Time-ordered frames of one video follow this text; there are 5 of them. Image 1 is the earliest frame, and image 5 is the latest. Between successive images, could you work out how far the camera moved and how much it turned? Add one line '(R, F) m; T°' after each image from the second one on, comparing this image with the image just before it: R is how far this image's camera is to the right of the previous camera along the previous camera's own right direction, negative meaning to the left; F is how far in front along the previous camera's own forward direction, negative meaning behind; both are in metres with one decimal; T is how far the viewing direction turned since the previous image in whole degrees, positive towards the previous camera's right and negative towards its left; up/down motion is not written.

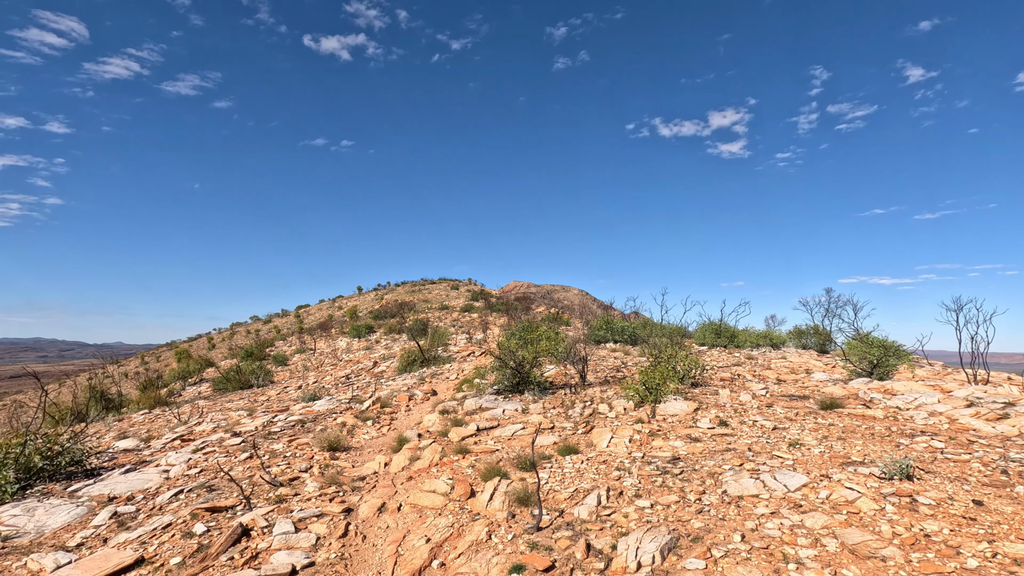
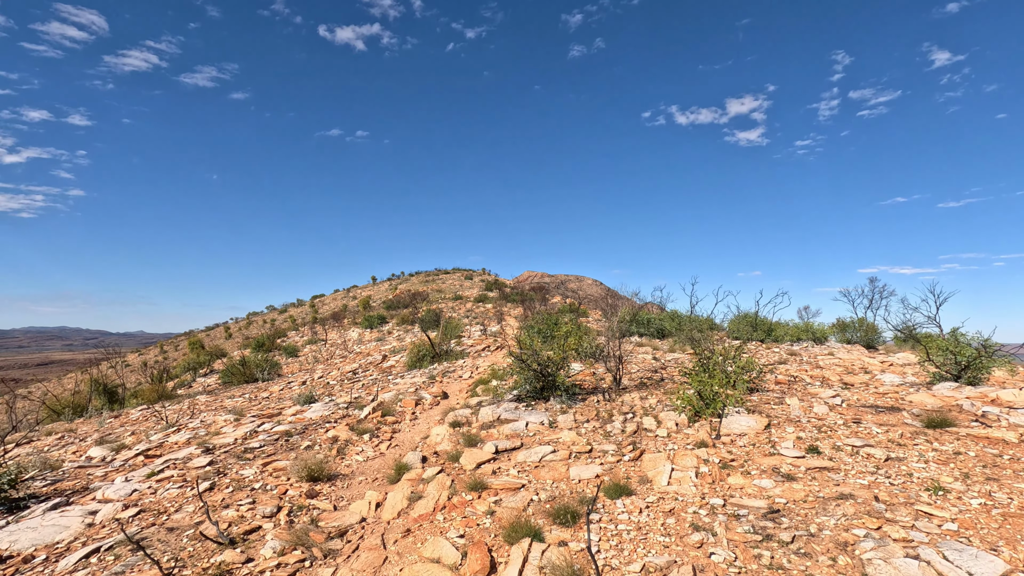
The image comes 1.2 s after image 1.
(-0.1, +1.5) m; -2°
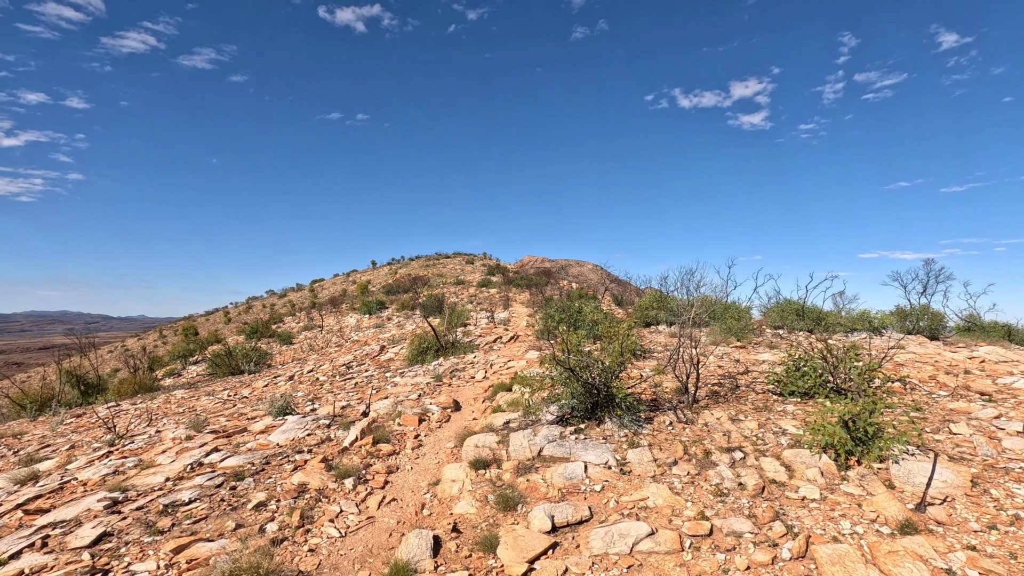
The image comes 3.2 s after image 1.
(-0.4, +2.3) m; 0°
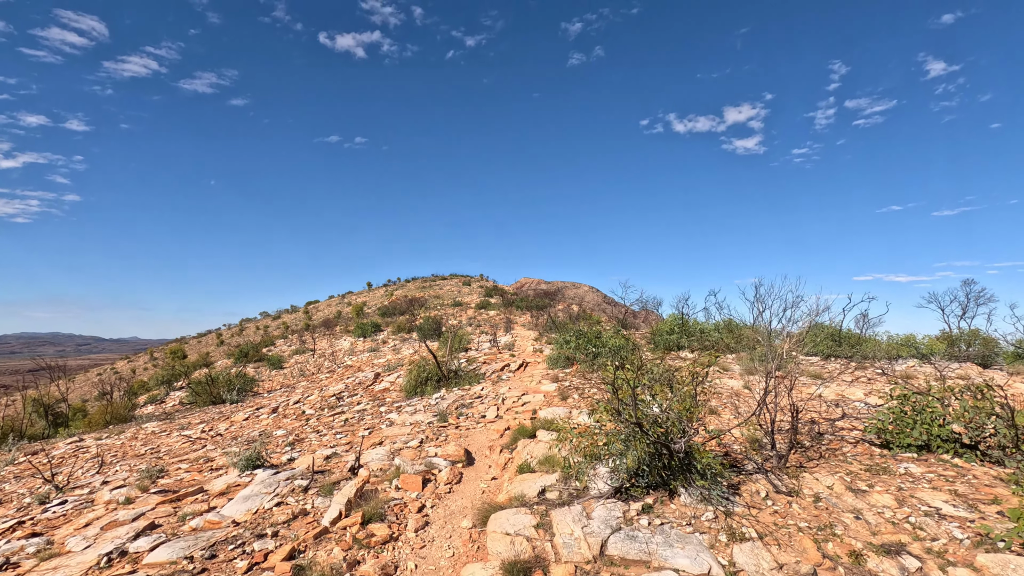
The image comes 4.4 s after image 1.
(-0.4, +1.6) m; 0°
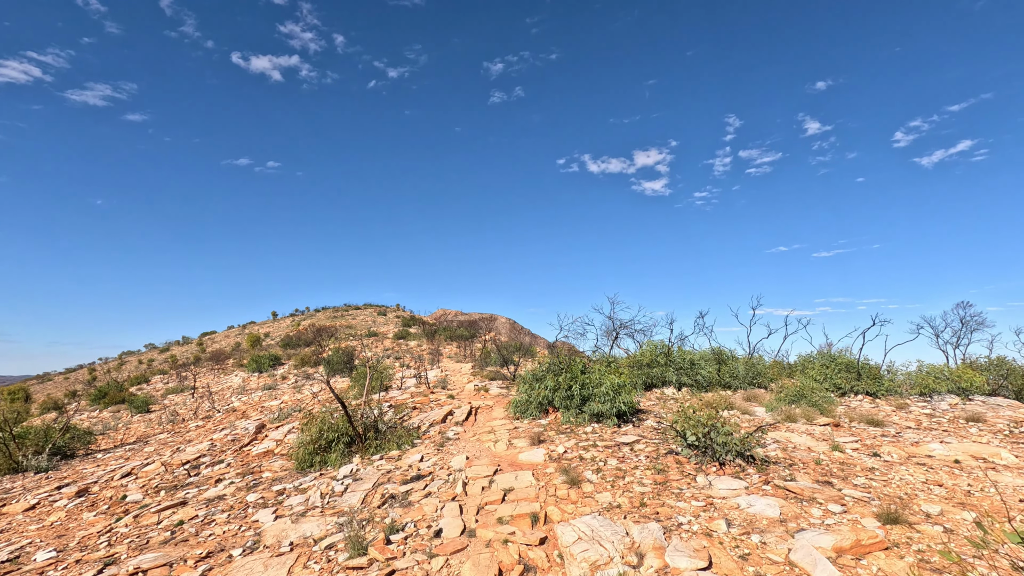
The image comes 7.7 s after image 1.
(-0.6, +4.2) m; +9°
